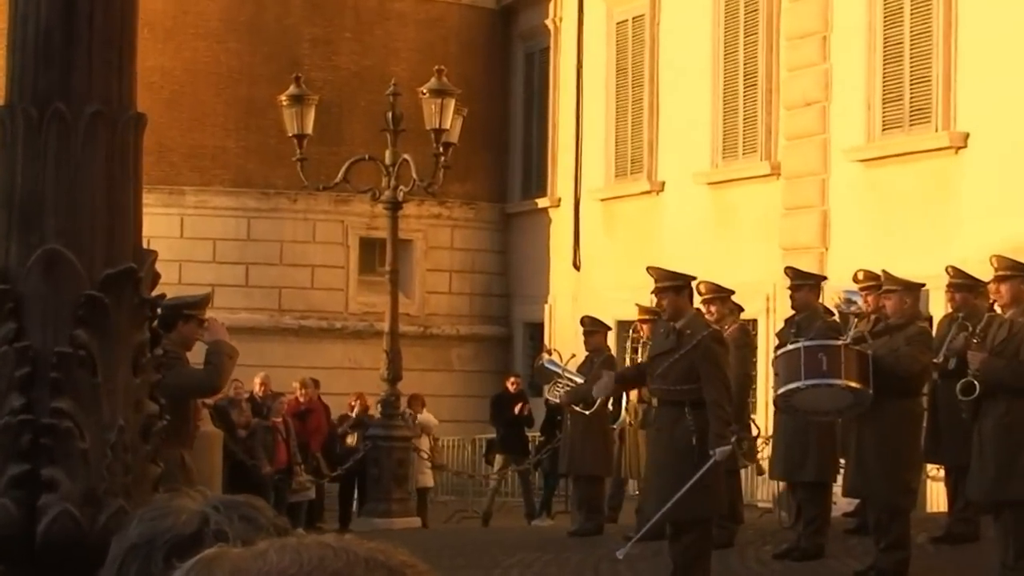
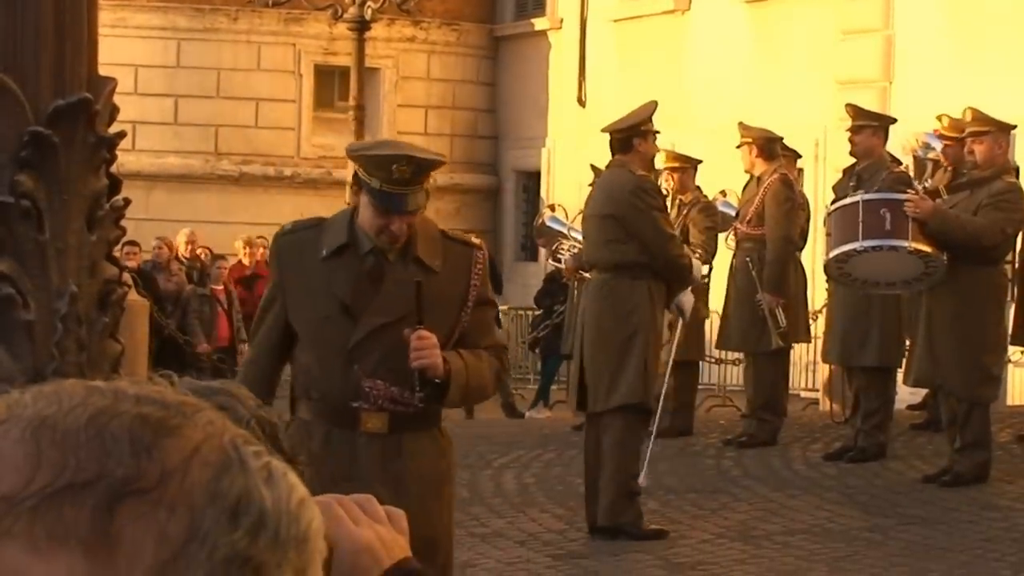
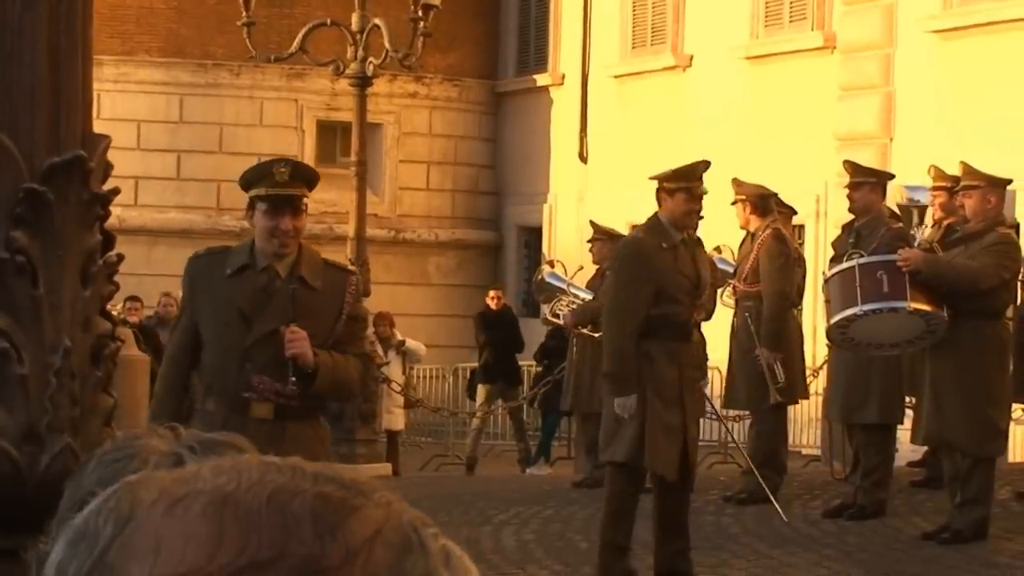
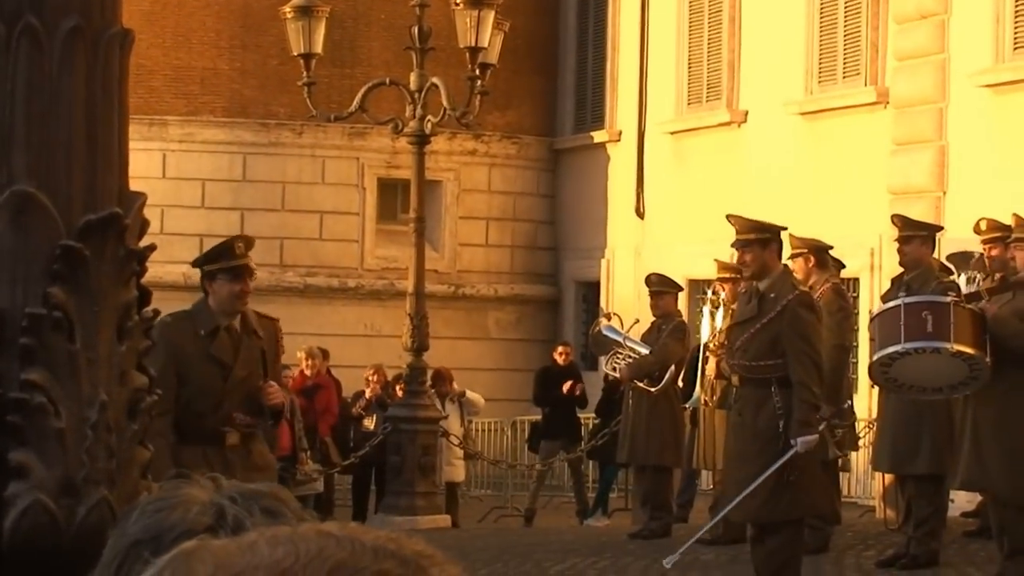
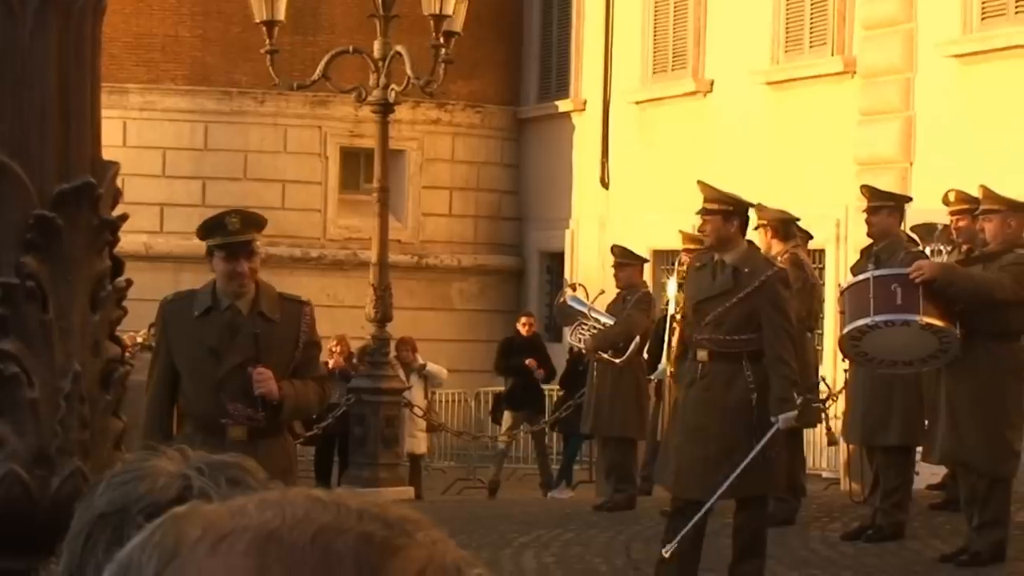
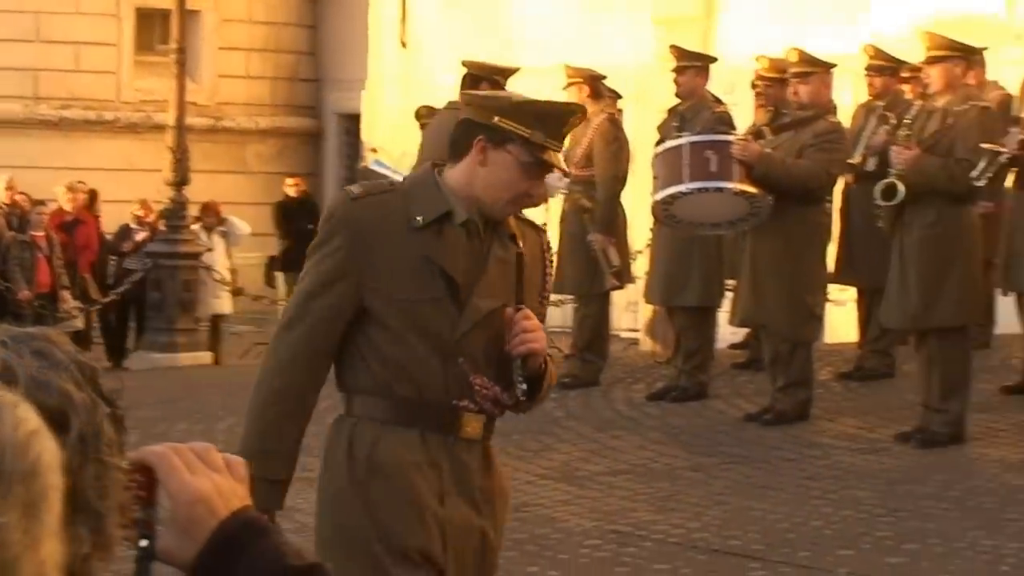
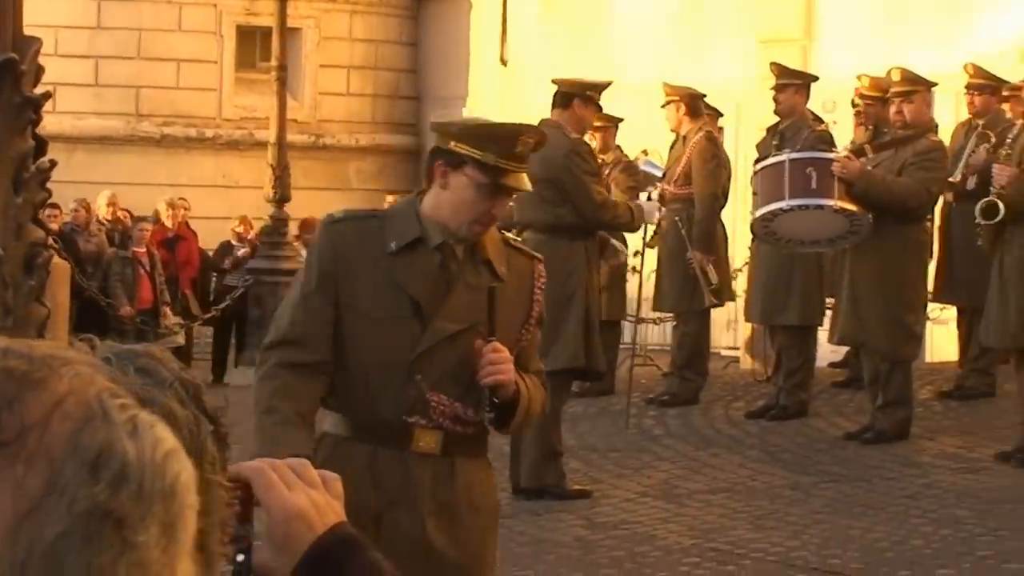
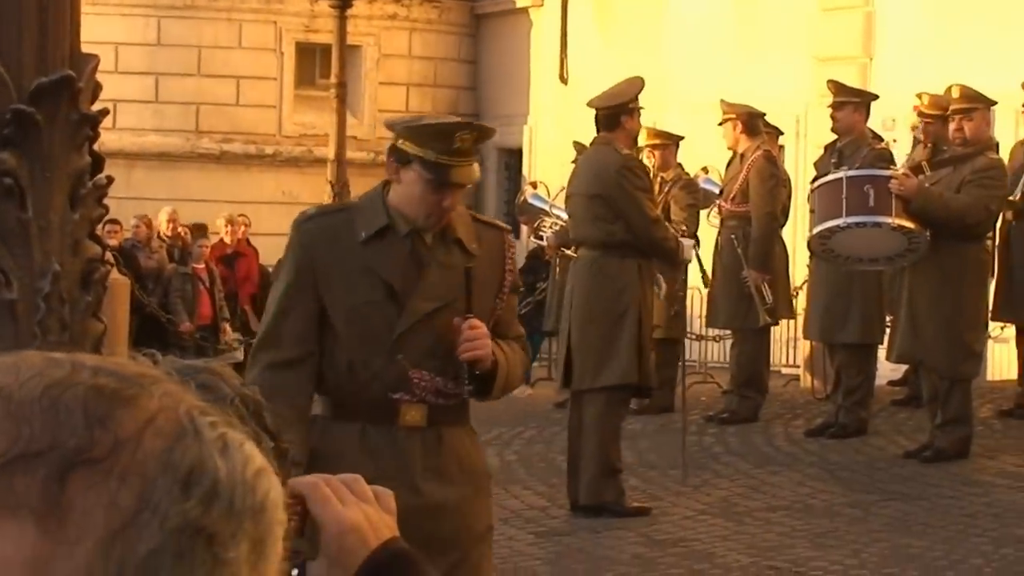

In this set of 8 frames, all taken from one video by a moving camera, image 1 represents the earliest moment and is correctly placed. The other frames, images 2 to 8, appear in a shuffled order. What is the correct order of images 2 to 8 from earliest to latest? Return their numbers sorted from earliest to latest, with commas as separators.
4, 5, 3, 2, 8, 7, 6
